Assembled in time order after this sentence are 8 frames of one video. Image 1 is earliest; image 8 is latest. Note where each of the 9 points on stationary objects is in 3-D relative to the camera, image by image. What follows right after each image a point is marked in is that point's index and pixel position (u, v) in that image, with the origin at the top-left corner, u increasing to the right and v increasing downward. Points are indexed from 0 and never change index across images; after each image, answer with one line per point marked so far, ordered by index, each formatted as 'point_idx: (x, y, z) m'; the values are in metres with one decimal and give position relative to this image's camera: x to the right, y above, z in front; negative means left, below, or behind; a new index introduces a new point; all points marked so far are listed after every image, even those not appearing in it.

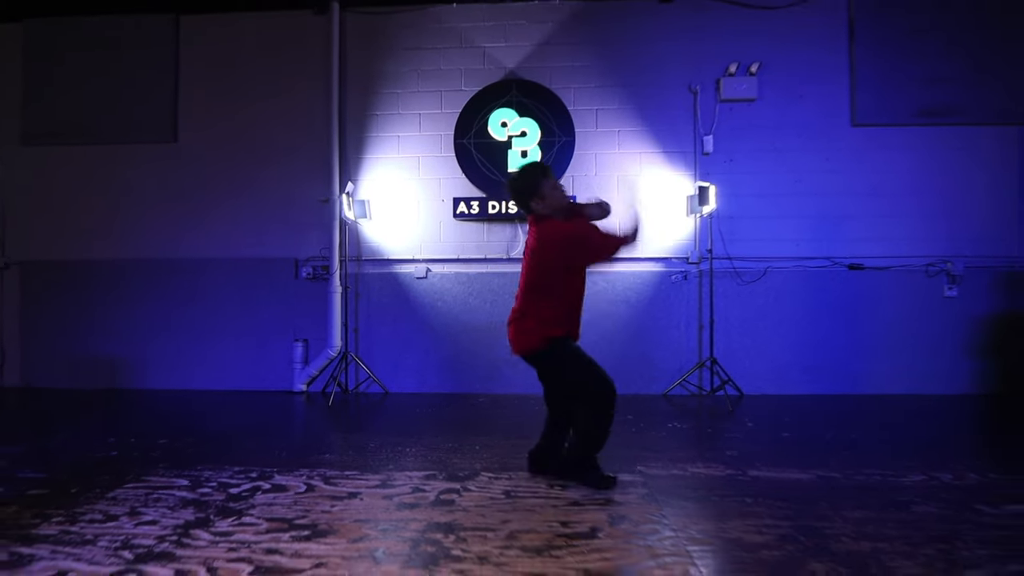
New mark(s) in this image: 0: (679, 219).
0: (+1.9, +0.8, +5.8) m
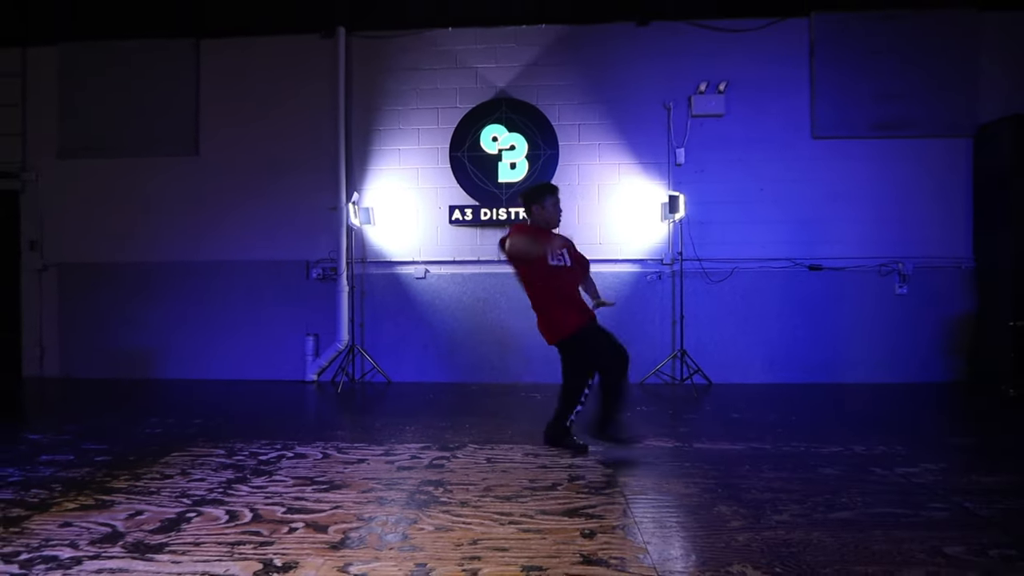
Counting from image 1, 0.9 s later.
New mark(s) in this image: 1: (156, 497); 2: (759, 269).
0: (+1.8, +0.8, +6.4) m
1: (-2.1, -1.2, +3.0) m
2: (+3.1, +0.2, +6.4) m
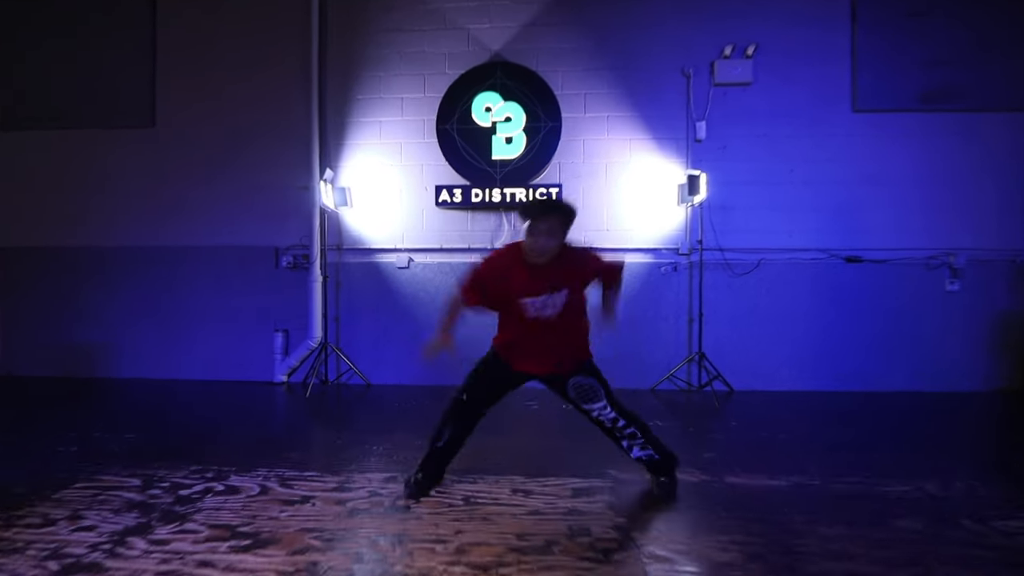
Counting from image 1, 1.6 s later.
0: (+1.8, +0.9, +5.6) m
1: (-2.2, -1.2, +2.2) m
2: (+3.1, +0.3, +5.6) m
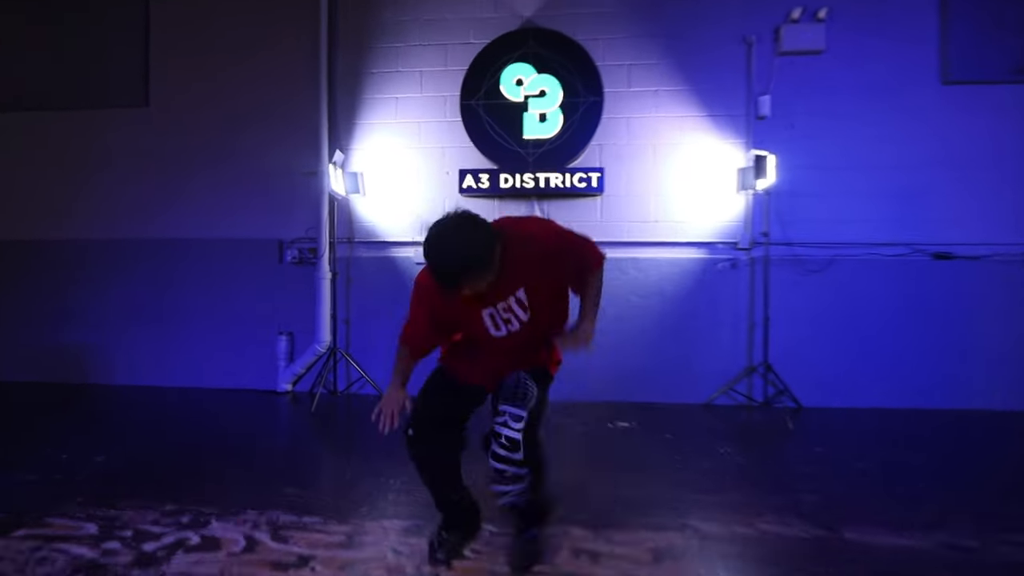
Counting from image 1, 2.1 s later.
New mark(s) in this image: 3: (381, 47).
0: (+2.1, +0.9, +4.9) m
1: (-1.9, -1.2, +1.6) m
2: (+3.4, +0.3, +4.8) m
3: (-1.4, +2.5, +5.3) m
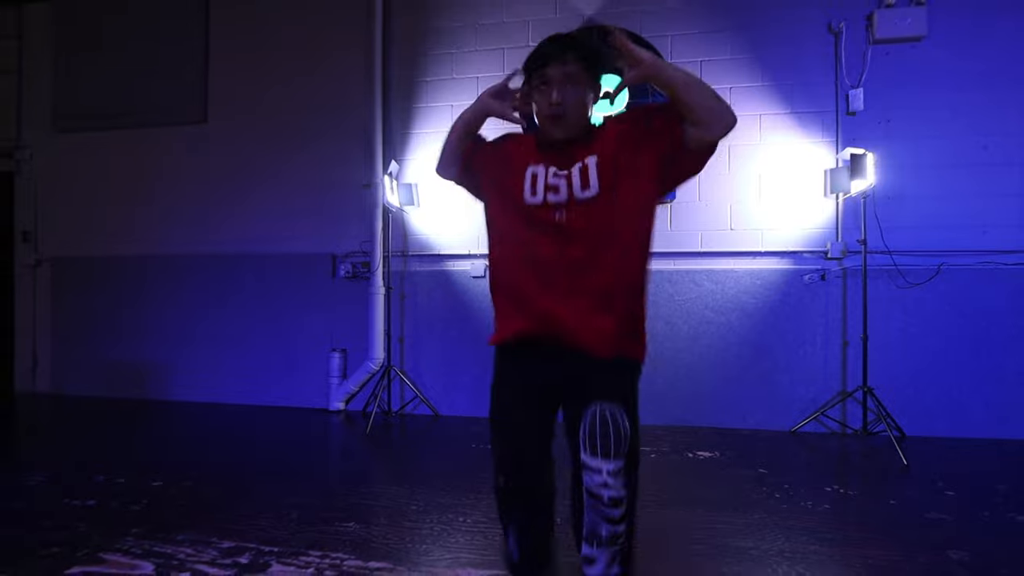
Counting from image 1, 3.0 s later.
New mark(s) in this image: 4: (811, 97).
0: (+2.7, +0.8, +4.4) m
1: (-1.6, -1.2, +1.4) m
2: (+4.0, +0.2, +4.3) m
3: (-0.8, +2.4, +5.2) m
4: (+2.7, +1.7, +4.5) m
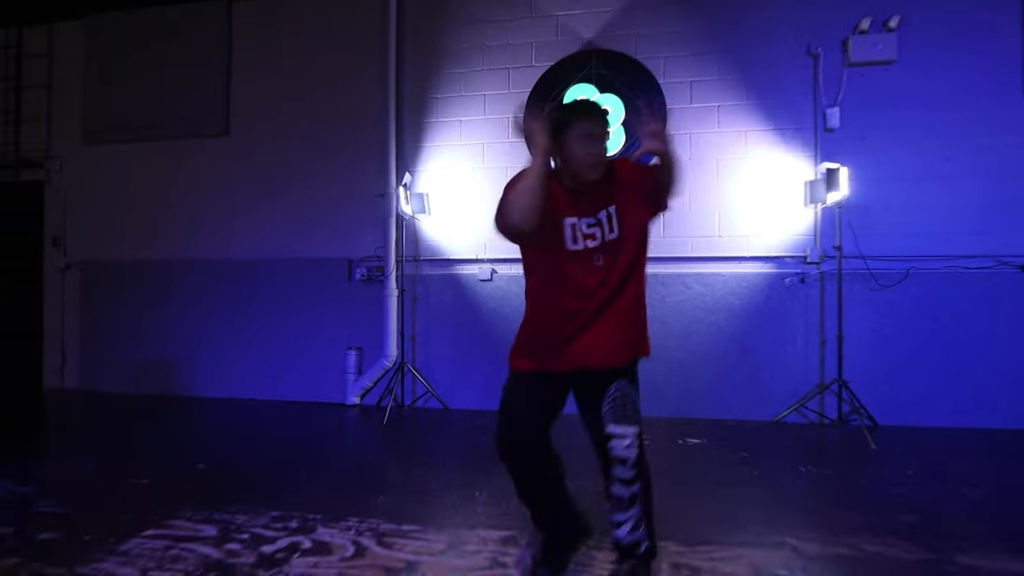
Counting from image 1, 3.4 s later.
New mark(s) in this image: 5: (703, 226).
0: (+2.7, +0.8, +4.8) m
1: (-1.5, -1.2, +1.8) m
2: (+4.0, +0.2, +4.7) m
3: (-0.7, +2.4, +5.6) m
4: (+2.7, +1.7, +4.9) m
5: (+1.9, +0.6, +5.0) m
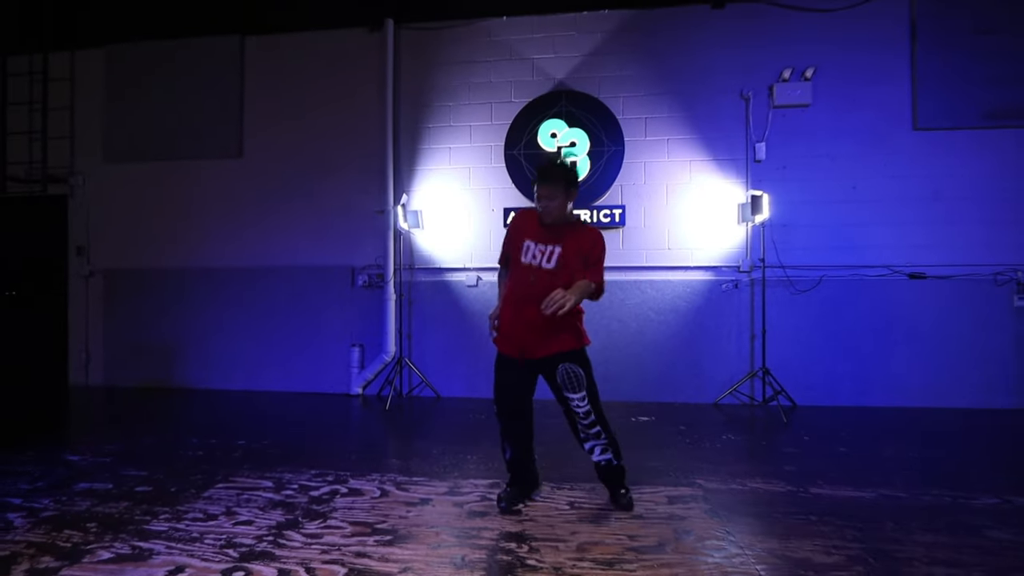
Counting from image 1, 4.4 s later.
0: (+2.5, +0.7, +5.8) m
1: (-1.6, -1.3, +2.6) m
2: (+3.8, +0.1, +5.7) m
3: (-1.0, +2.3, +6.4) m
4: (+2.5, +1.6, +5.9) m
5: (+1.7, +0.6, +5.9) m
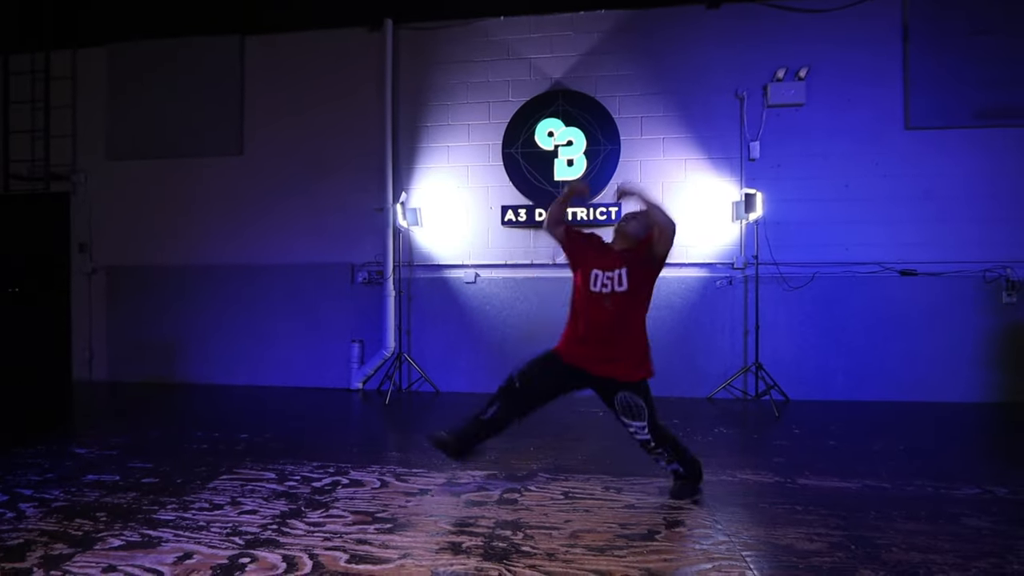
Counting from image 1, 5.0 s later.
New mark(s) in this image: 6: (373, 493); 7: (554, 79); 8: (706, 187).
0: (+2.5, +0.7, +5.9) m
1: (-1.6, -1.3, +2.7) m
2: (+3.8, +0.2, +5.8) m
3: (-1.0, +2.4, +6.5) m
4: (+2.5, +1.7, +5.9) m
5: (+1.7, +0.6, +6.0) m
6: (-0.9, -1.3, +3.2) m
7: (+0.5, +2.6, +6.2) m
8: (+2.3, +1.2, +5.9) m
